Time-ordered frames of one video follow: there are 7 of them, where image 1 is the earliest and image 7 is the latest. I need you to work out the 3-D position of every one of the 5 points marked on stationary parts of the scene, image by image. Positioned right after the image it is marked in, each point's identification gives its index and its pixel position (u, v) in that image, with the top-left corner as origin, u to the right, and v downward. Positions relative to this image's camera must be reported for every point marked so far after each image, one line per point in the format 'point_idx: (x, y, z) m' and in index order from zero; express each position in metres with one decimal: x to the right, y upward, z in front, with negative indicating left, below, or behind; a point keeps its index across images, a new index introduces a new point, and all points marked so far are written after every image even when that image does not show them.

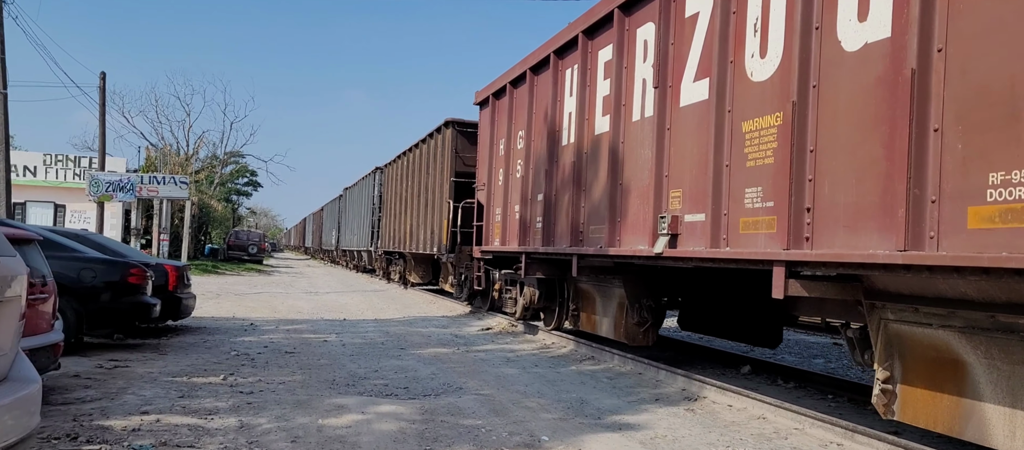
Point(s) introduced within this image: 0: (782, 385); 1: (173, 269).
0: (+2.6, -1.6, +7.6) m
1: (-4.7, -0.6, +10.8) m
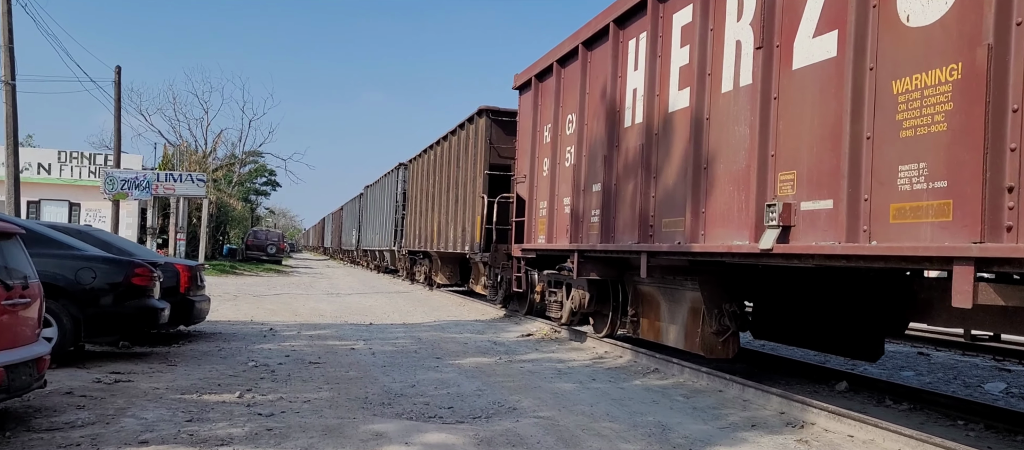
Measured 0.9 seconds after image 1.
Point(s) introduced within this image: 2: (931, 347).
0: (+3.2, -1.5, +6.4) m
1: (-4.1, -0.6, +9.8) m
2: (+5.5, -1.6, +10.1) m
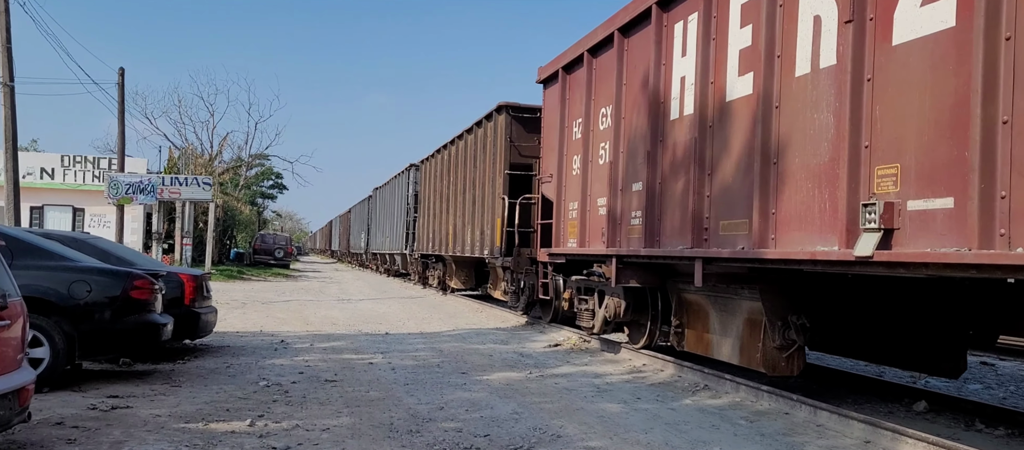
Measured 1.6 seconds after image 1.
0: (+3.5, -1.5, +5.7) m
1: (-3.8, -0.6, +9.1) m
2: (+5.8, -1.6, +9.4) m
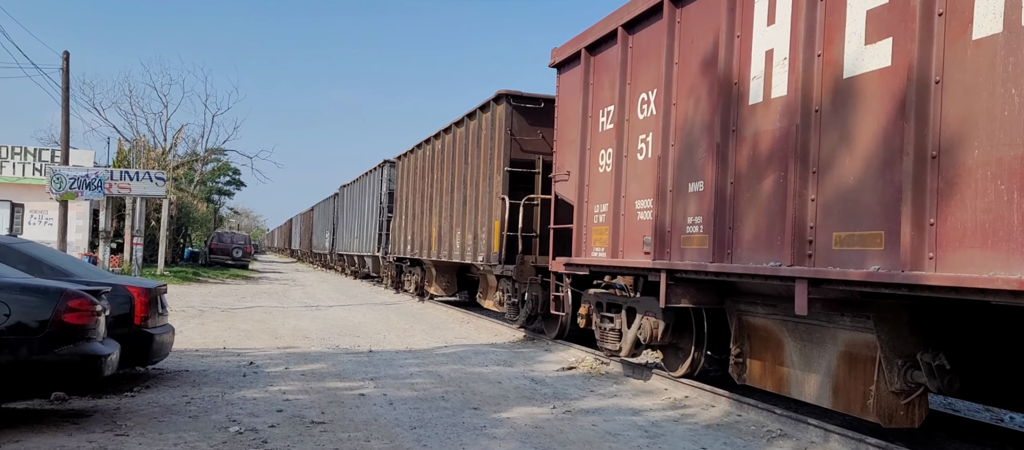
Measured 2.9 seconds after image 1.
0: (+3.8, -1.6, +4.5) m
1: (-3.6, -0.7, +7.5) m
2: (+6.0, -1.7, +8.3) m
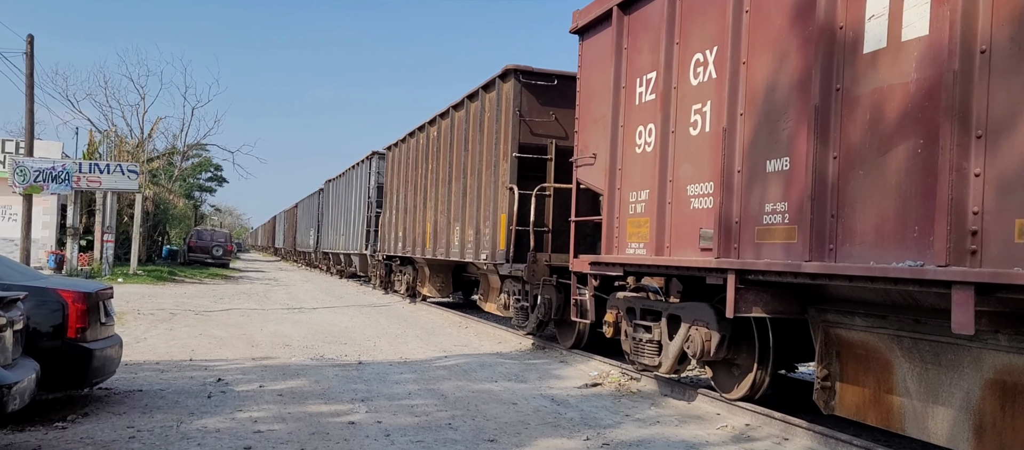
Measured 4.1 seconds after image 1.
0: (+4.1, -1.5, +3.2) m
1: (-3.4, -0.6, +6.1) m
2: (+6.1, -1.6, +7.0) m
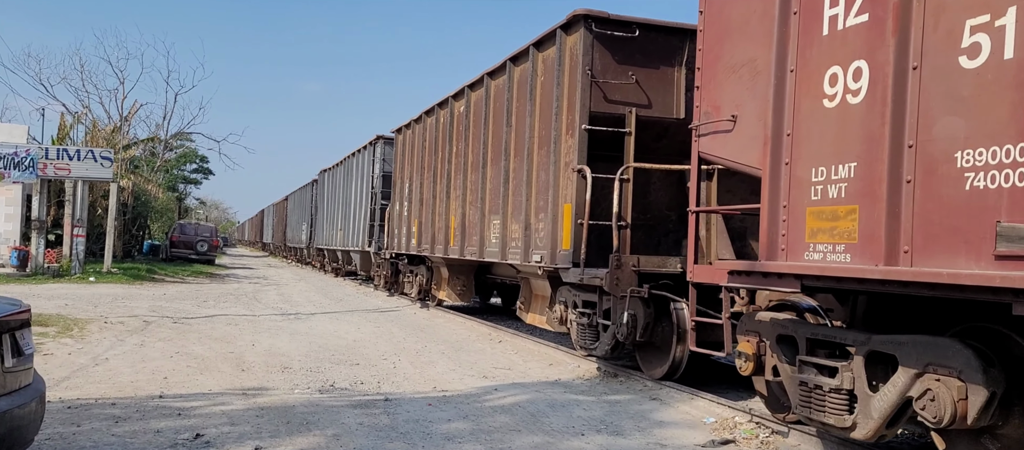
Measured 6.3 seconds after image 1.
0: (+4.9, -1.5, +1.0) m
1: (-2.7, -0.5, +3.7) m
2: (+6.9, -1.6, +4.8) m
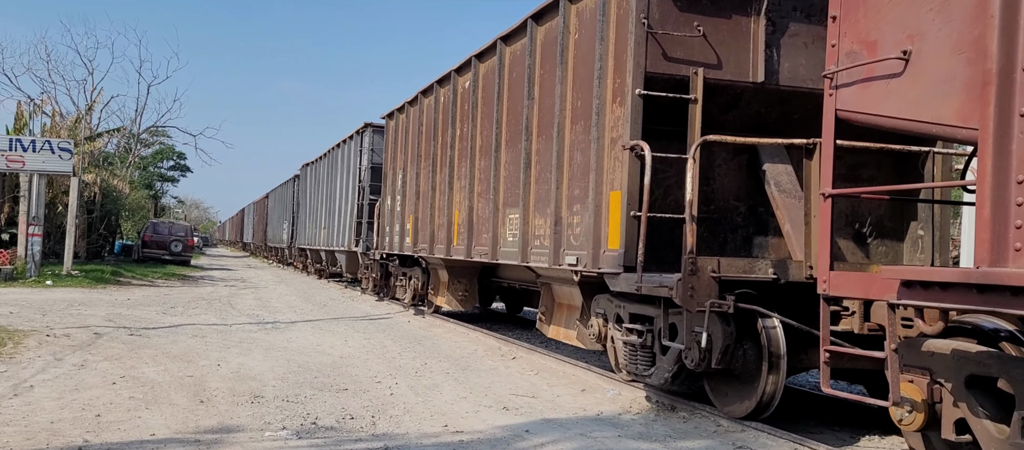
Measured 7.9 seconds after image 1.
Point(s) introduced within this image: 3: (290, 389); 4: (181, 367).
0: (+5.3, -1.5, -0.7) m
1: (-2.3, -0.5, +1.9) m
2: (+7.2, -1.5, +3.2) m
3: (-2.2, -1.6, +7.6) m
4: (-3.8, -1.6, +8.7) m
